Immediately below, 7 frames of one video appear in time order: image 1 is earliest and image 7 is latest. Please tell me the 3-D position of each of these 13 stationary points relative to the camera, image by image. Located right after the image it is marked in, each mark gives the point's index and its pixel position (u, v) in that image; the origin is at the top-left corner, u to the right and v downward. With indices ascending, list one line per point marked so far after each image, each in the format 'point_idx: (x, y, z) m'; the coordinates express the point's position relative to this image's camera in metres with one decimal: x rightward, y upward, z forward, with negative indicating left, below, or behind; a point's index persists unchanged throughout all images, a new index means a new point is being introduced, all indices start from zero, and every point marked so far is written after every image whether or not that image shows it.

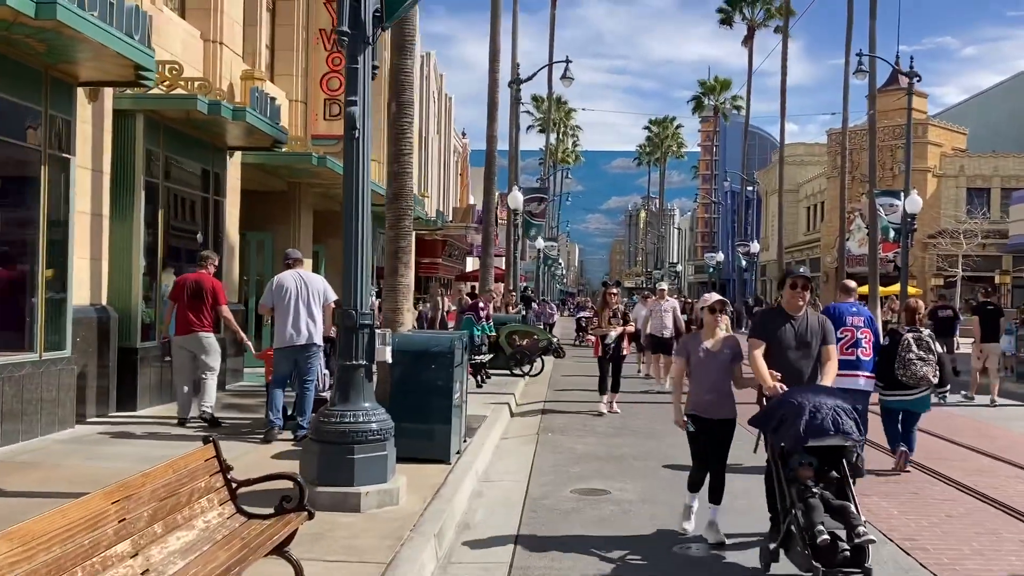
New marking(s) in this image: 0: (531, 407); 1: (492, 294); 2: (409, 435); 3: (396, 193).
0: (+0.3, -1.7, +12.6) m
1: (-0.5, -0.1, +19.8) m
2: (-0.9, -1.3, +8.5) m
3: (-1.3, +1.1, +10.3) m
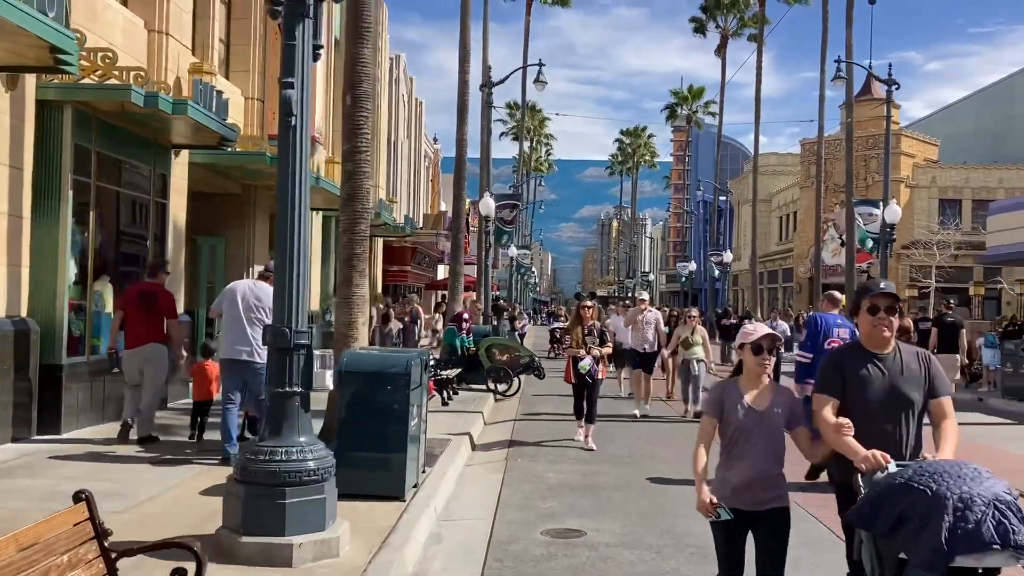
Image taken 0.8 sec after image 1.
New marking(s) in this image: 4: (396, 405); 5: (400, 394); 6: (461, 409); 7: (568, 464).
0: (-0.2, -1.8, +11.7) m
1: (-1.2, -0.4, +18.9) m
2: (-1.2, -1.4, +7.5) m
3: (-1.7, +1.0, +9.4) m
4: (-0.9, -0.9, +7.3) m
5: (-0.9, -0.8, +7.3) m
6: (-0.7, -1.7, +12.8) m
7: (+0.5, -1.8, +9.3) m
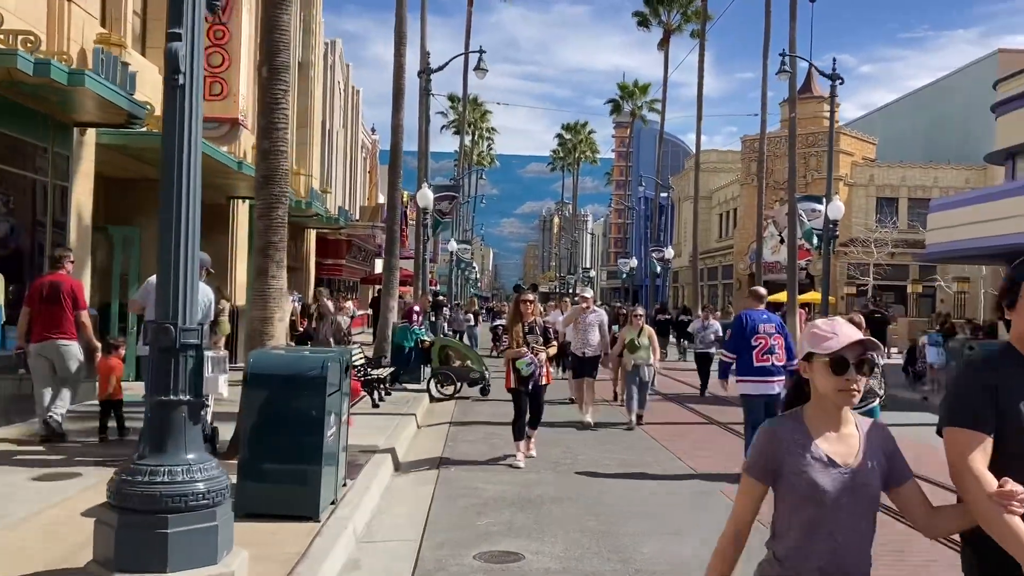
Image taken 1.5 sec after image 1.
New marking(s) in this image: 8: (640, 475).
0: (-0.9, -1.7, +10.9) m
1: (-2.4, -0.2, +18.0) m
2: (-1.7, -1.4, +6.7) m
3: (-2.3, +1.0, +8.5) m
4: (-1.4, -0.8, +6.5) m
5: (-1.4, -0.7, +6.4) m
6: (-1.6, -1.6, +11.9) m
7: (-0.1, -1.7, +8.5) m
8: (+1.2, -1.7, +8.5) m
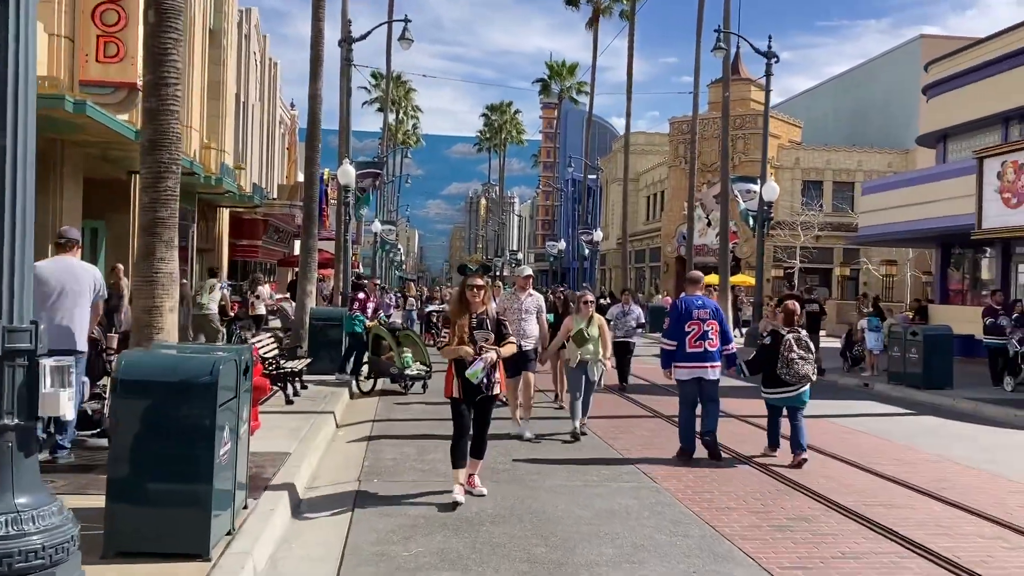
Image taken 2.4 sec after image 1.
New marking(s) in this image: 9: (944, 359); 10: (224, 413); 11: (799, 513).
0: (-1.7, -1.6, +9.7) m
1: (-3.7, +0.1, +16.7) m
2: (-2.1, -1.3, +5.5) m
3: (-2.8, +1.1, +7.2) m
4: (-1.8, -0.7, +5.3) m
5: (-1.8, -0.6, +5.3) m
6: (-2.4, -1.4, +10.8) m
7: (-0.6, -1.6, +7.5) m
8: (+0.6, -1.6, +7.6) m
9: (+7.1, -1.2, +15.2) m
10: (-1.7, -0.7, +5.4) m
11: (+2.1, -1.6, +6.7) m
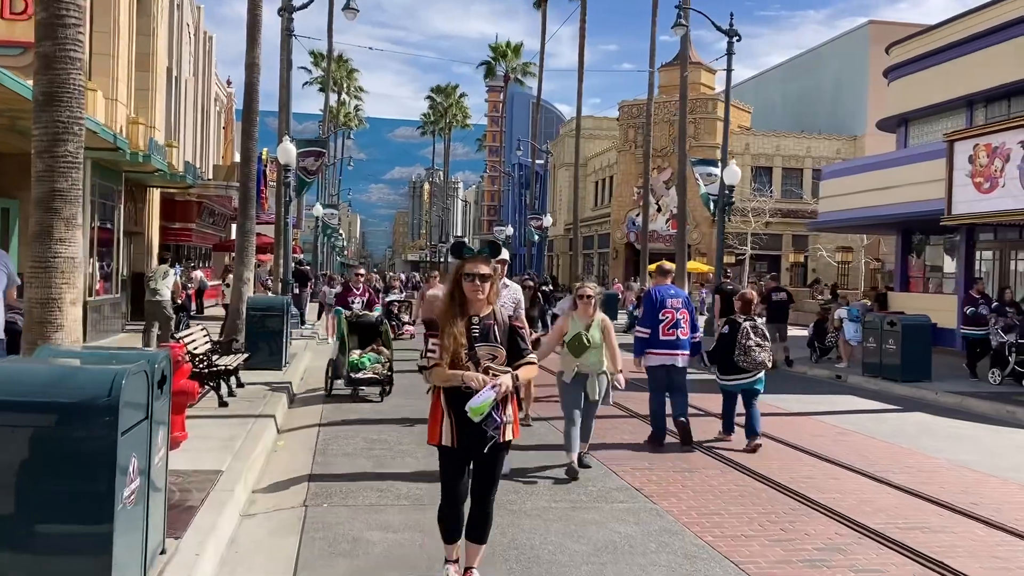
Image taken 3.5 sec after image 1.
0: (-2.0, -1.5, +8.5) m
1: (-4.4, +0.3, +15.3) m
2: (-2.2, -1.2, +4.2) m
3: (-2.9, +1.2, +5.8) m
4: (-1.8, -0.7, +4.0) m
5: (-1.8, -0.6, +4.0) m
6: (-2.8, -1.3, +9.5) m
7: (-0.8, -1.5, +6.3) m
8: (+0.4, -1.5, +6.5) m
9: (+6.5, -1.0, +14.5) m
10: (-1.7, -0.7, +4.2) m
11: (+2.0, -1.6, +5.8) m
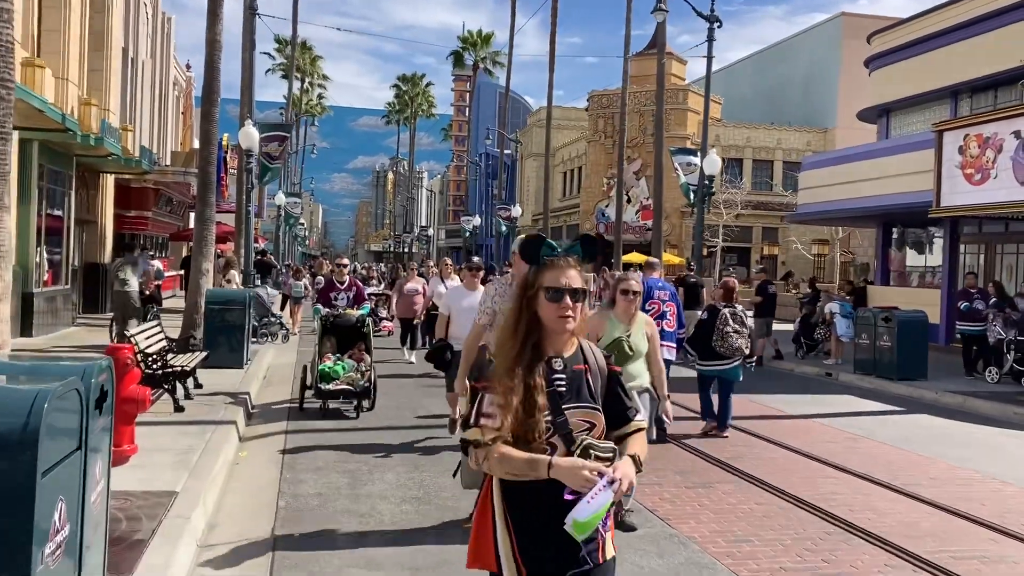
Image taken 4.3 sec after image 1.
0: (-2.1, -1.4, +7.6) m
1: (-4.8, +0.4, +14.3) m
2: (-2.1, -1.2, +3.3) m
3: (-2.9, +1.3, +4.9) m
4: (-1.7, -0.7, +3.1) m
5: (-1.7, -0.6, +3.1) m
6: (-2.9, -1.2, +8.5) m
7: (-0.8, -1.5, +5.4) m
8: (+0.4, -1.5, +5.7) m
9: (+6.1, -0.9, +14.0) m
10: (-1.6, -0.7, +3.3) m
11: (+2.0, -1.6, +5.0) m
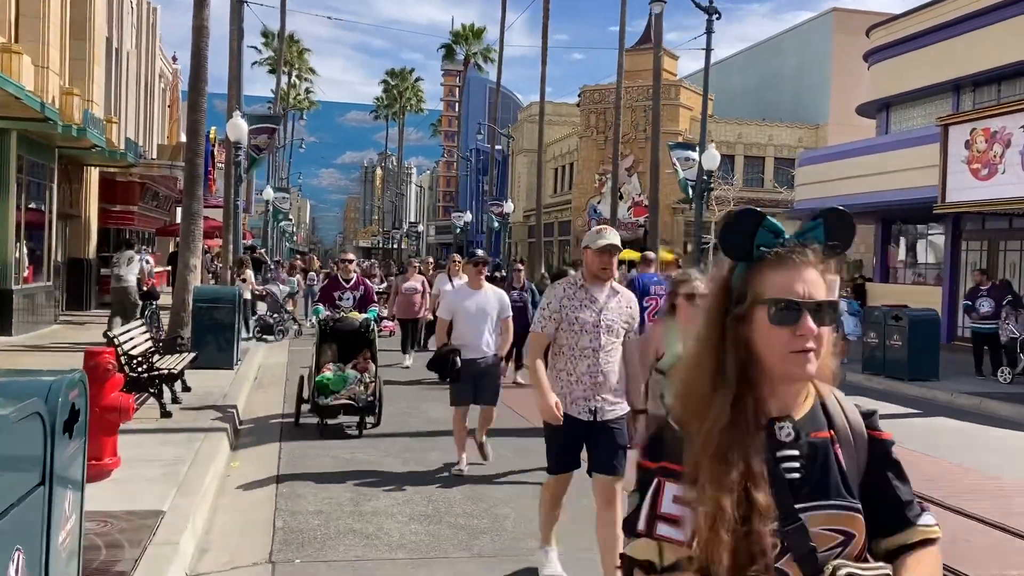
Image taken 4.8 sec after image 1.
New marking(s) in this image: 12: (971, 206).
0: (-2.0, -1.4, +7.1) m
1: (-4.8, +0.5, +13.8) m
2: (-1.9, -1.2, +2.8) m
3: (-2.8, +1.3, +4.4) m
4: (-1.6, -0.7, +2.7) m
5: (-1.5, -0.6, +2.7) m
6: (-2.8, -1.2, +8.0) m
7: (-0.7, -1.5, +5.0) m
8: (+0.5, -1.5, +5.2) m
9: (+6.1, -0.8, +13.6) m
10: (-1.5, -0.7, +2.8) m
11: (+2.1, -1.6, +4.6) m
12: (+8.5, +1.5, +17.0) m
